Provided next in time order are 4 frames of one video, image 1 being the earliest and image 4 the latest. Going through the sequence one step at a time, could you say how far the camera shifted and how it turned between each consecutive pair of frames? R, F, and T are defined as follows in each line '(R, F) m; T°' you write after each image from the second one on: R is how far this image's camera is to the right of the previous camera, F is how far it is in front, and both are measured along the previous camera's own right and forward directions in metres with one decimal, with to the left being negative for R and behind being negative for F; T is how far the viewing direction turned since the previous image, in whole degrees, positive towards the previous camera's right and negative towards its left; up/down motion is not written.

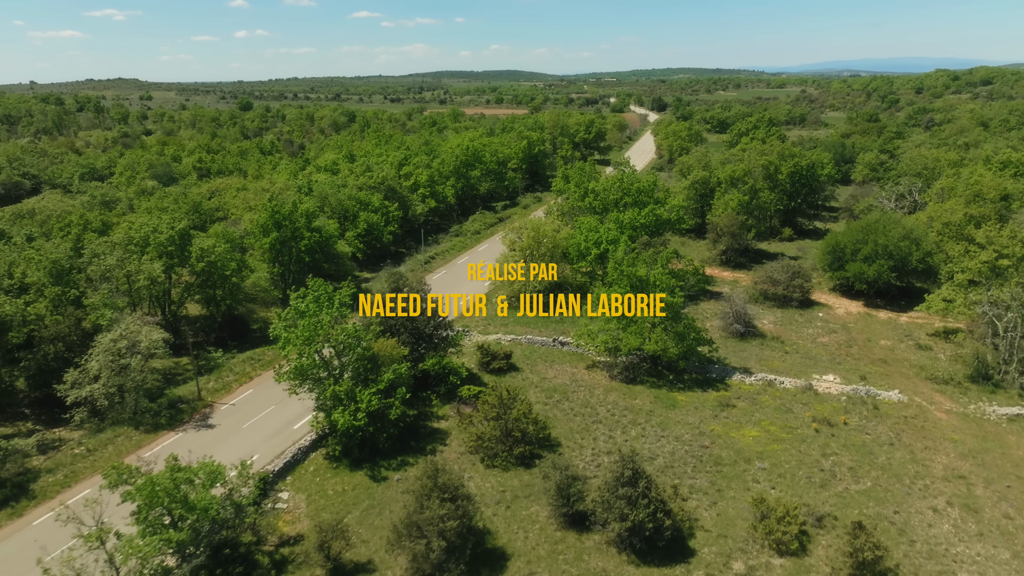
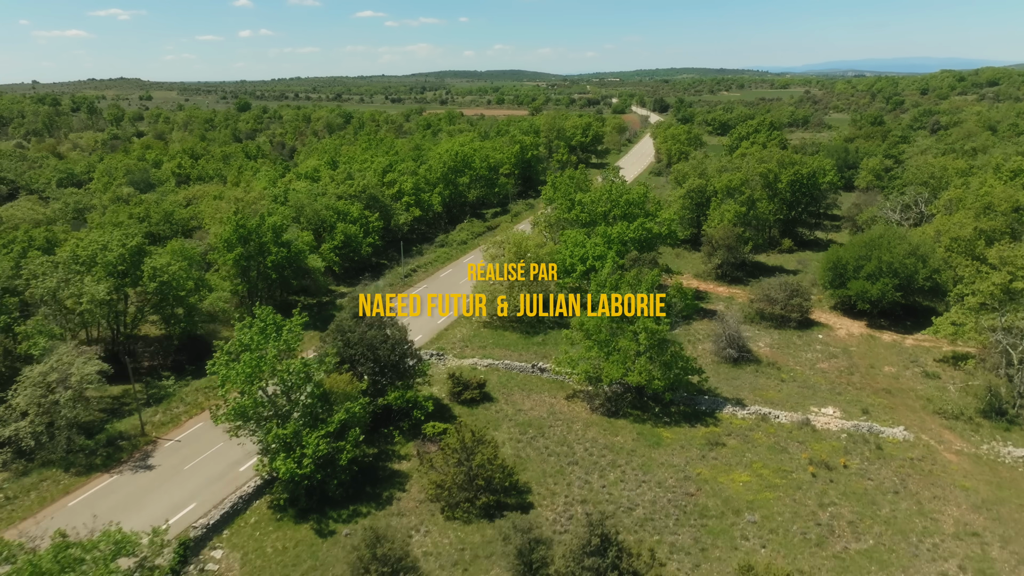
(+1.2, +2.1) m; 0°
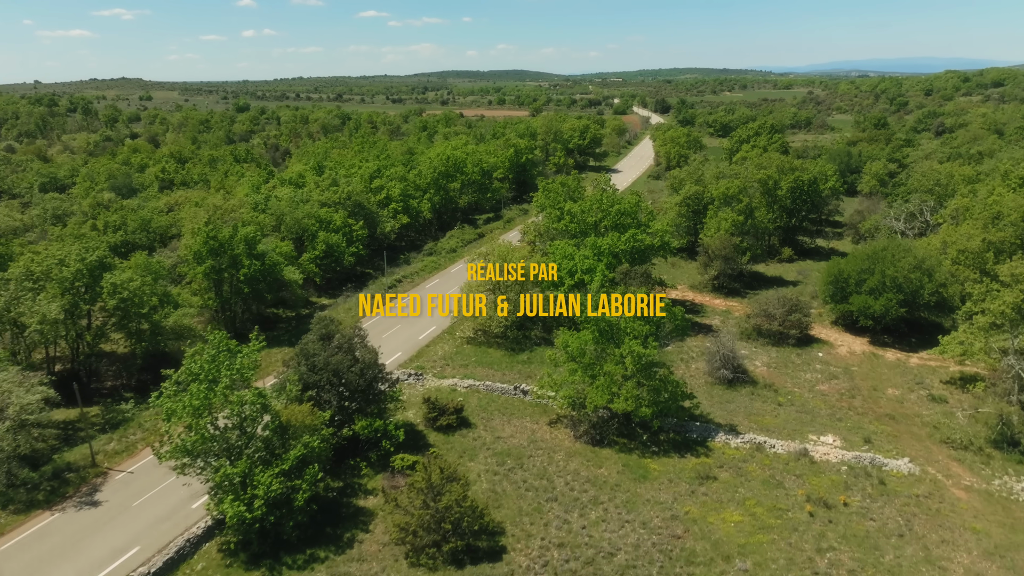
(+0.9, +1.6) m; 0°
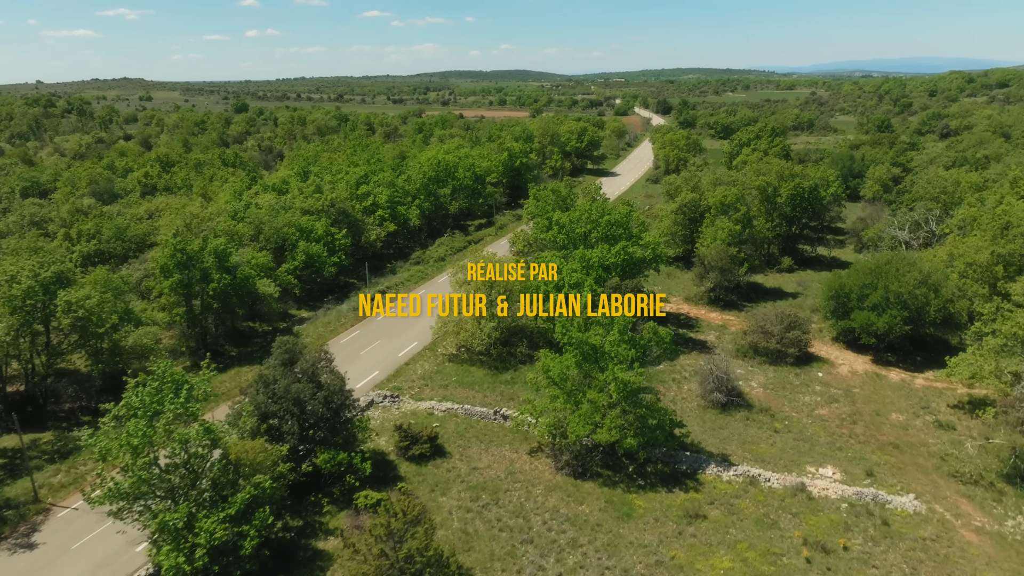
(+0.9, +1.6) m; 0°
